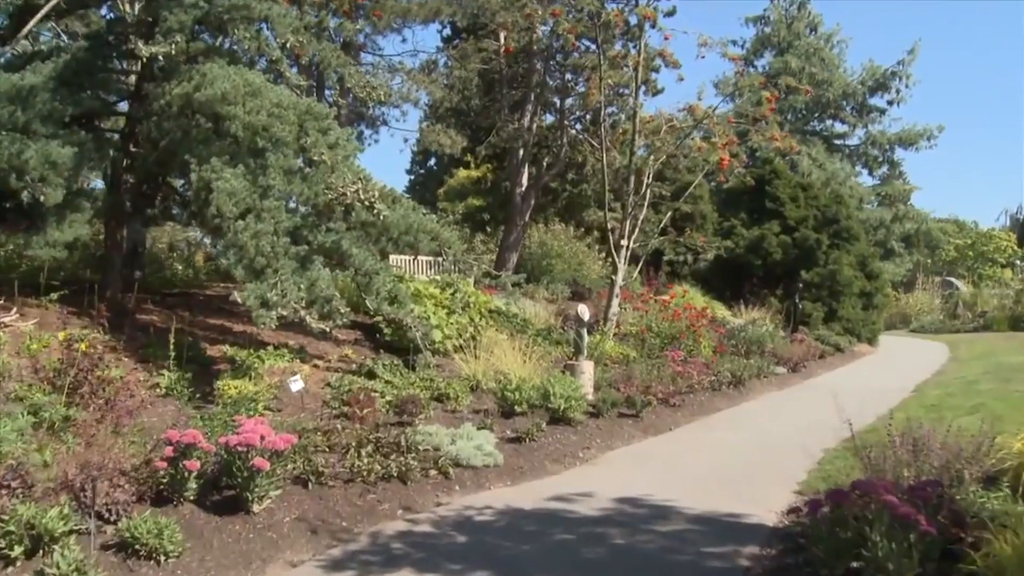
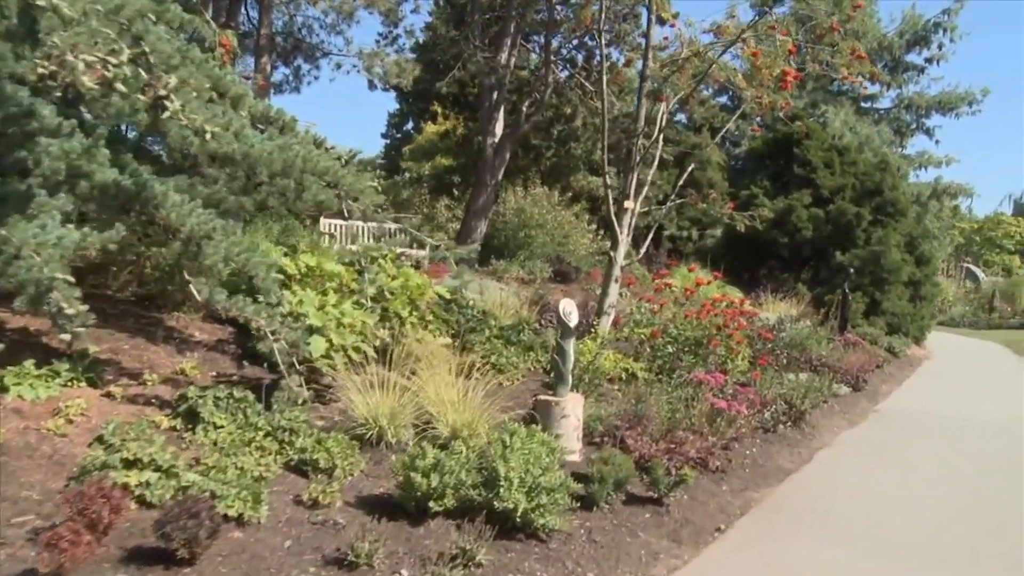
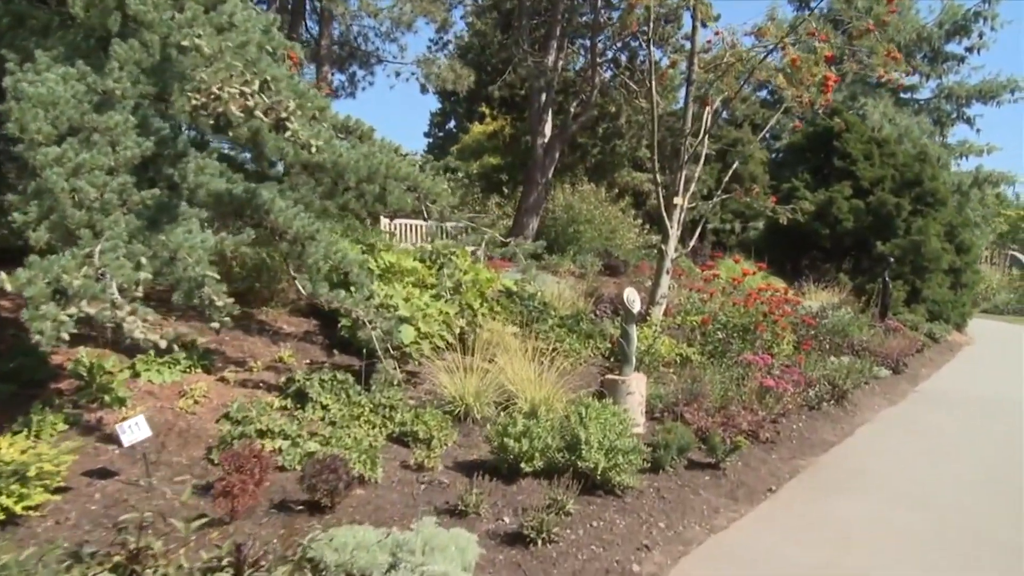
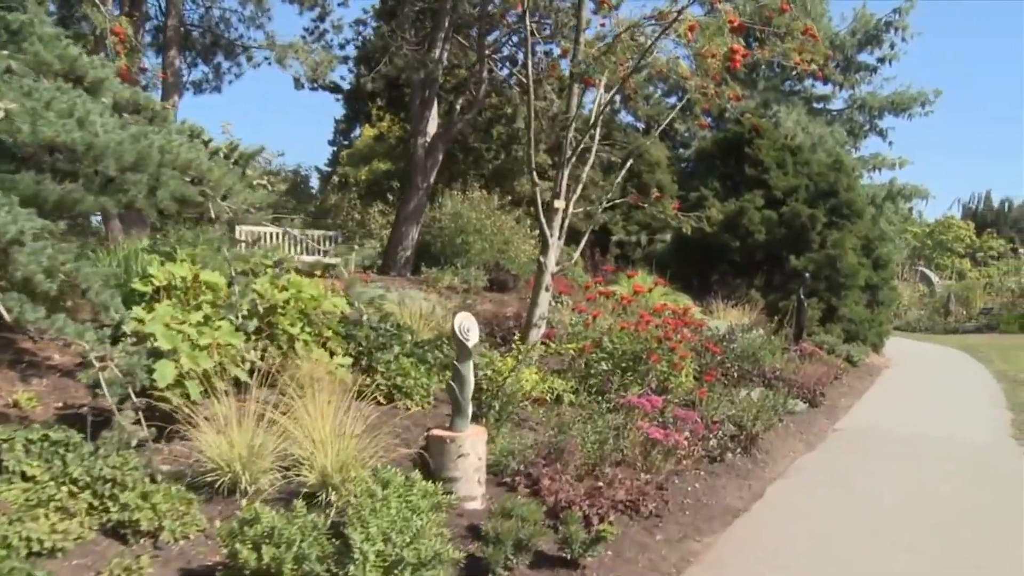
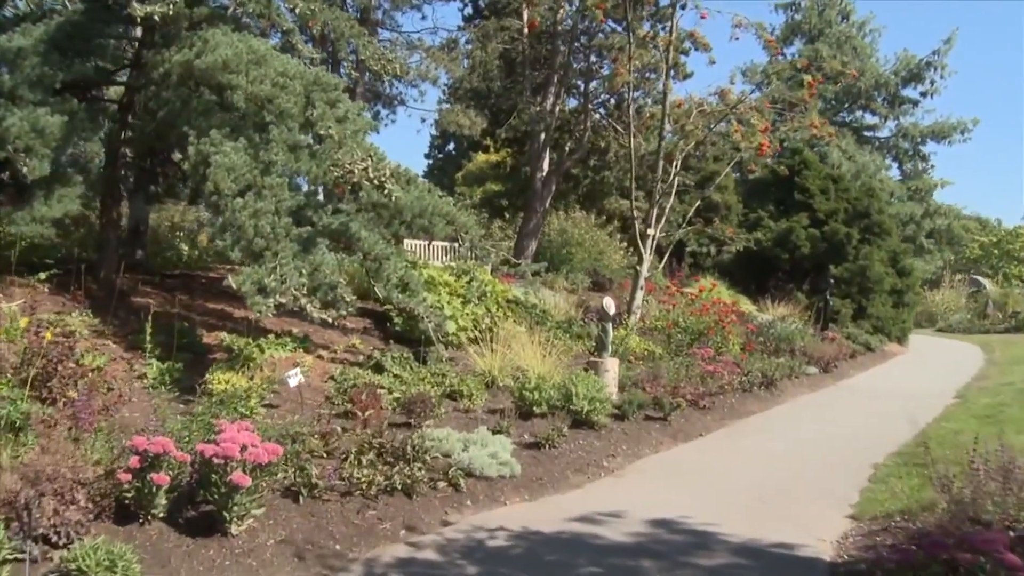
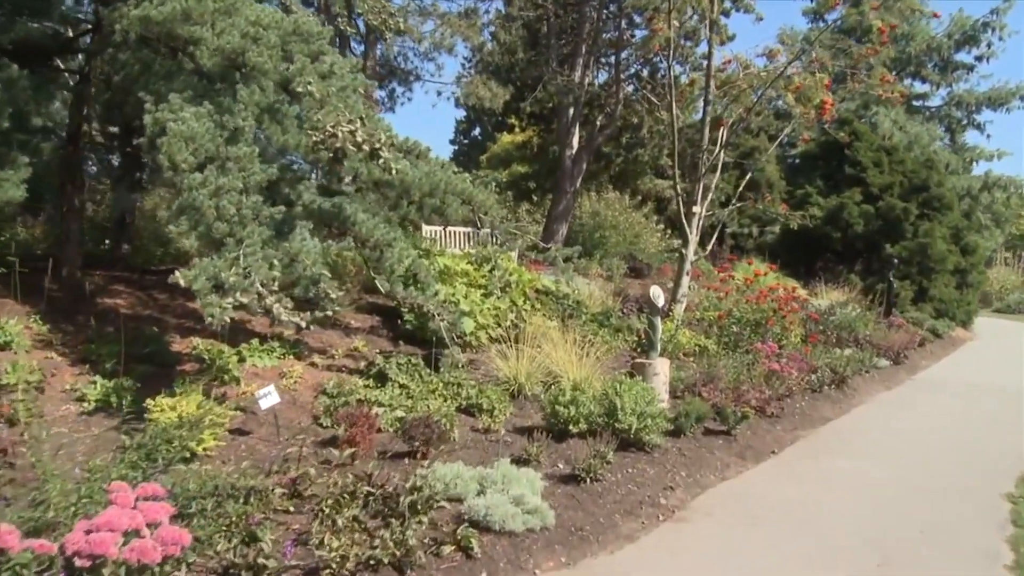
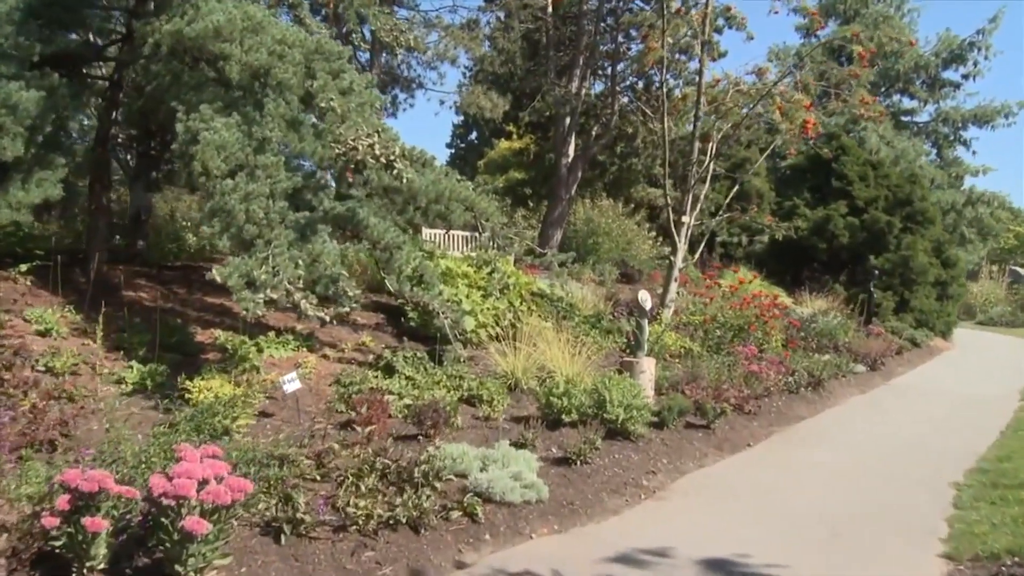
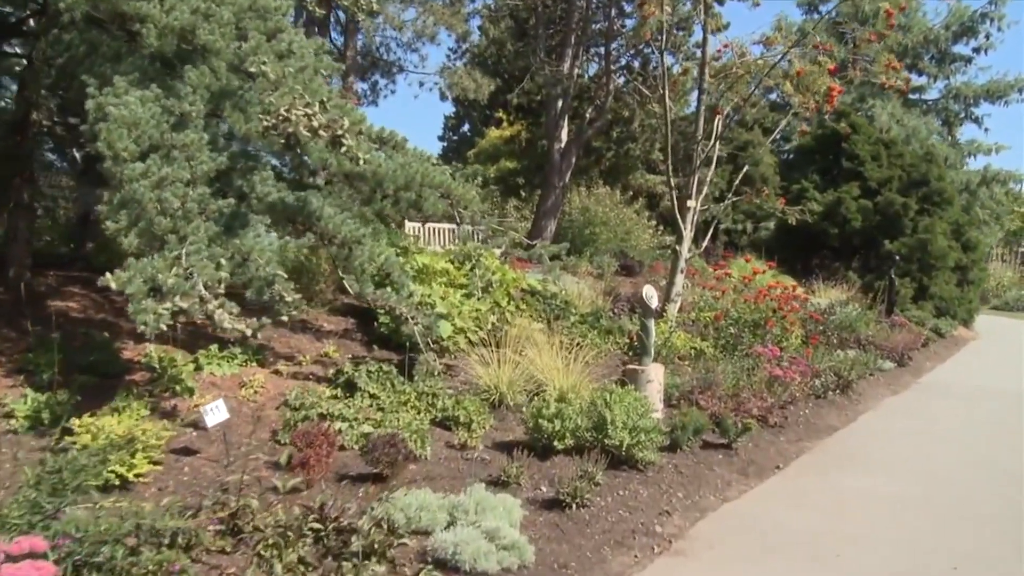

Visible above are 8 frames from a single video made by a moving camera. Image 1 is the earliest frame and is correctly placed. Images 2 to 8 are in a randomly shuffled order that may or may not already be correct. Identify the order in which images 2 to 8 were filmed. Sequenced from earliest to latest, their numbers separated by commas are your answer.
5, 7, 6, 8, 3, 2, 4
